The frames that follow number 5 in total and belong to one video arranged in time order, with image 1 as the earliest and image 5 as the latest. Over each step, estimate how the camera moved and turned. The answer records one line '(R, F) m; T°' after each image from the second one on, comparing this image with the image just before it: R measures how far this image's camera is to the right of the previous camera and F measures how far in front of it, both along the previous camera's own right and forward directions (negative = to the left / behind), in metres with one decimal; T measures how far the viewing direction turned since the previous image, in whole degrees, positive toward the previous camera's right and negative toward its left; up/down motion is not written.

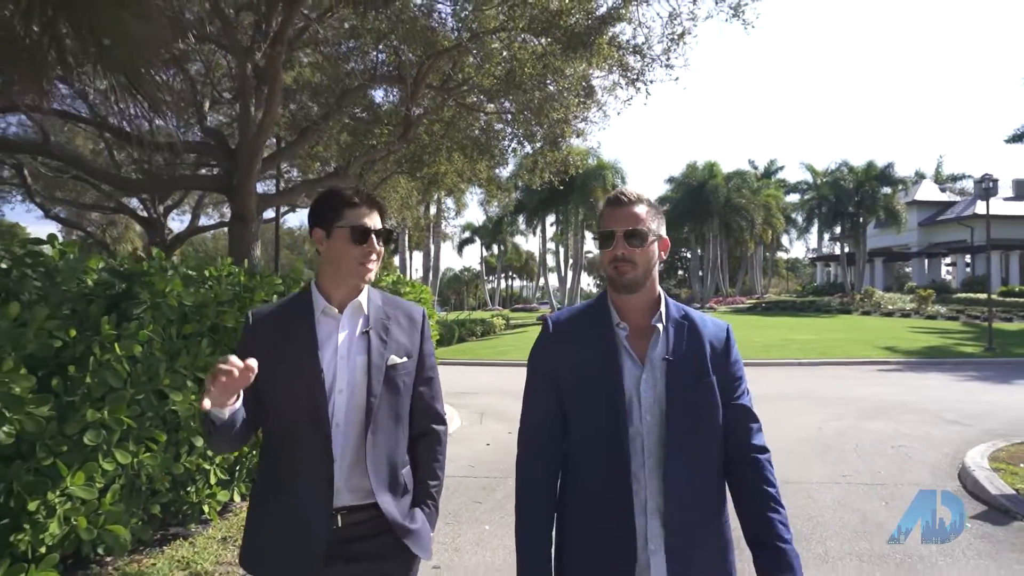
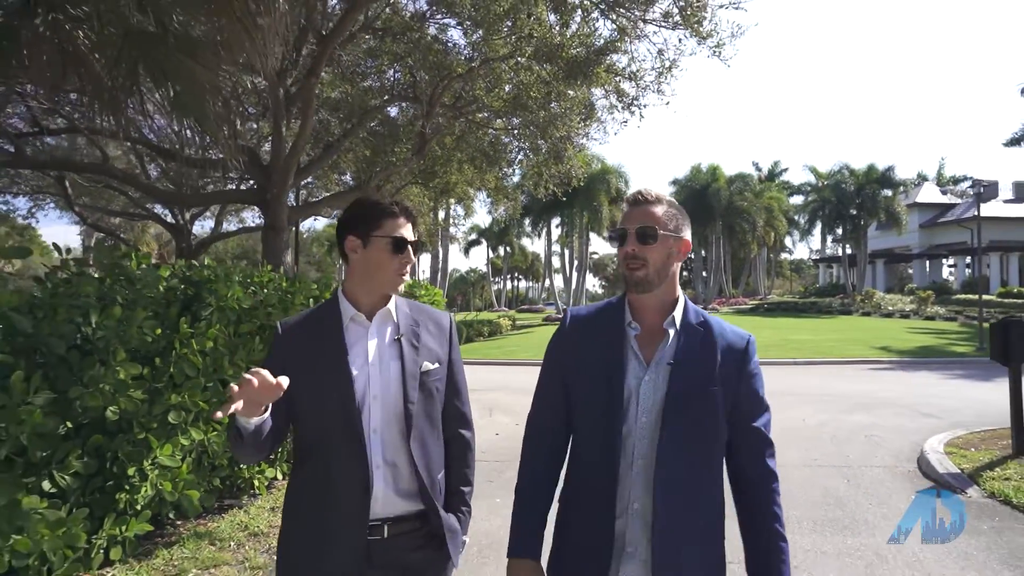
(0.0, -0.9) m; 0°
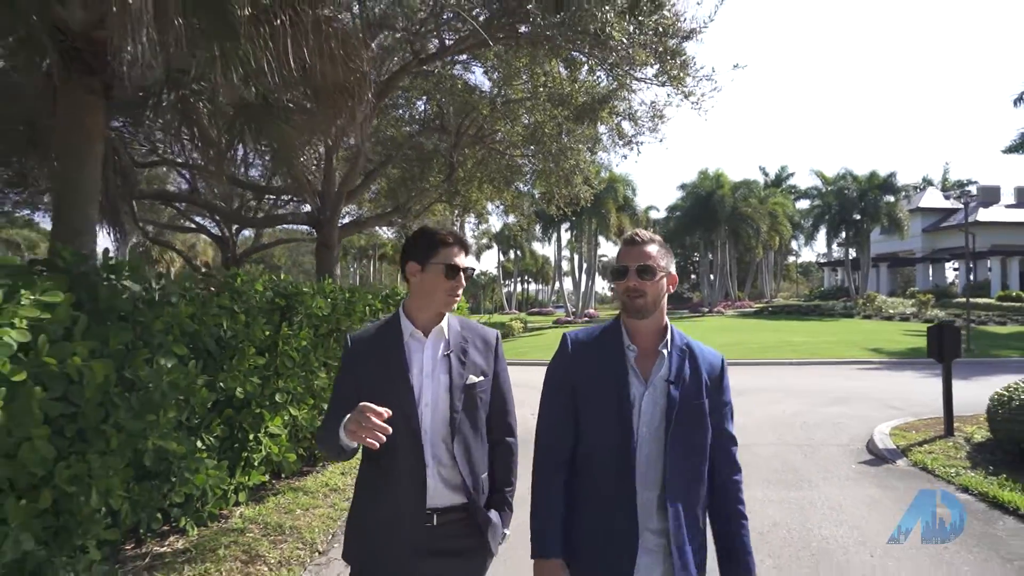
(-0.1, -1.6) m; -1°
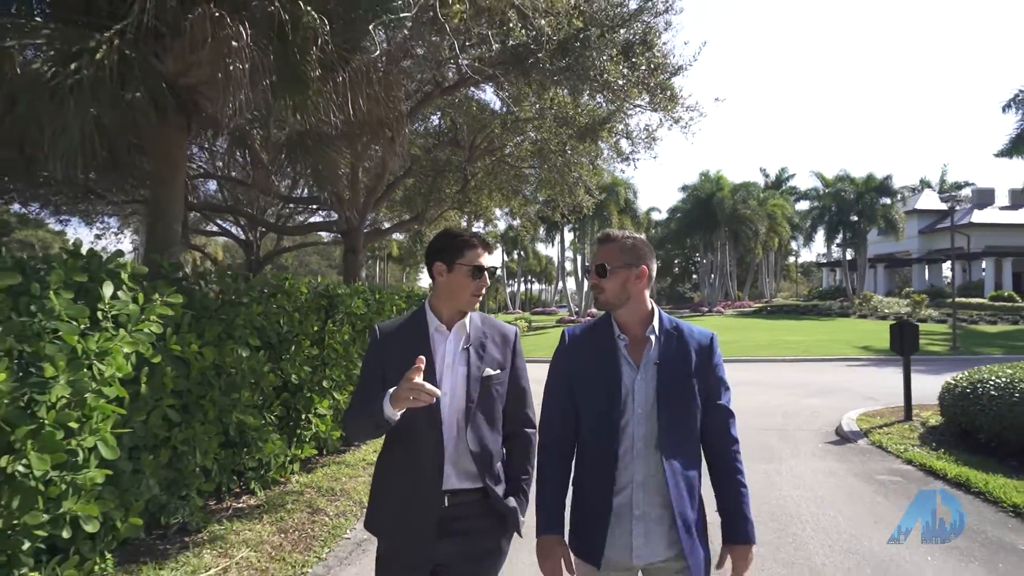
(-0.1, -1.2) m; 0°
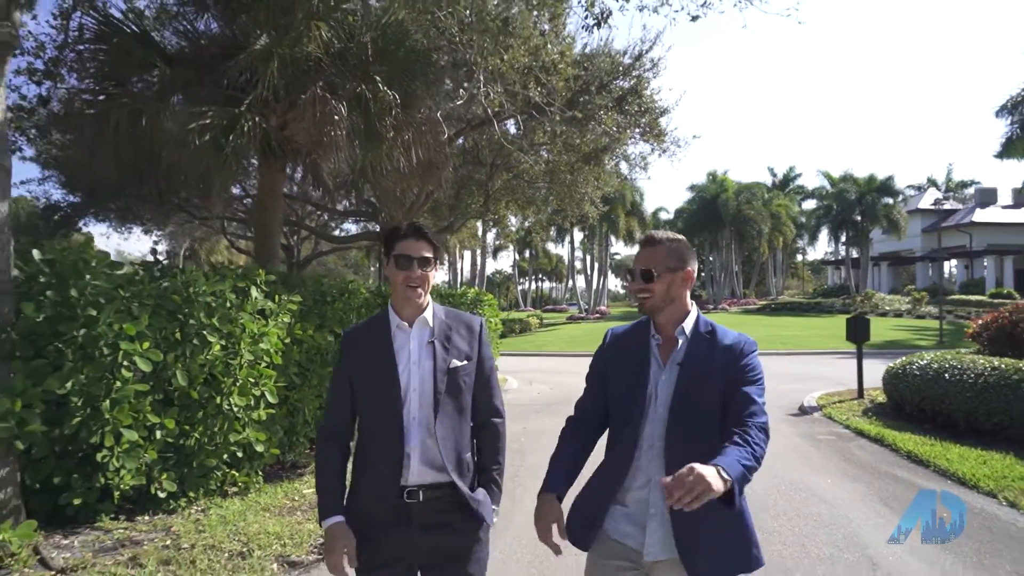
(-0.1, -2.1) m; -1°
